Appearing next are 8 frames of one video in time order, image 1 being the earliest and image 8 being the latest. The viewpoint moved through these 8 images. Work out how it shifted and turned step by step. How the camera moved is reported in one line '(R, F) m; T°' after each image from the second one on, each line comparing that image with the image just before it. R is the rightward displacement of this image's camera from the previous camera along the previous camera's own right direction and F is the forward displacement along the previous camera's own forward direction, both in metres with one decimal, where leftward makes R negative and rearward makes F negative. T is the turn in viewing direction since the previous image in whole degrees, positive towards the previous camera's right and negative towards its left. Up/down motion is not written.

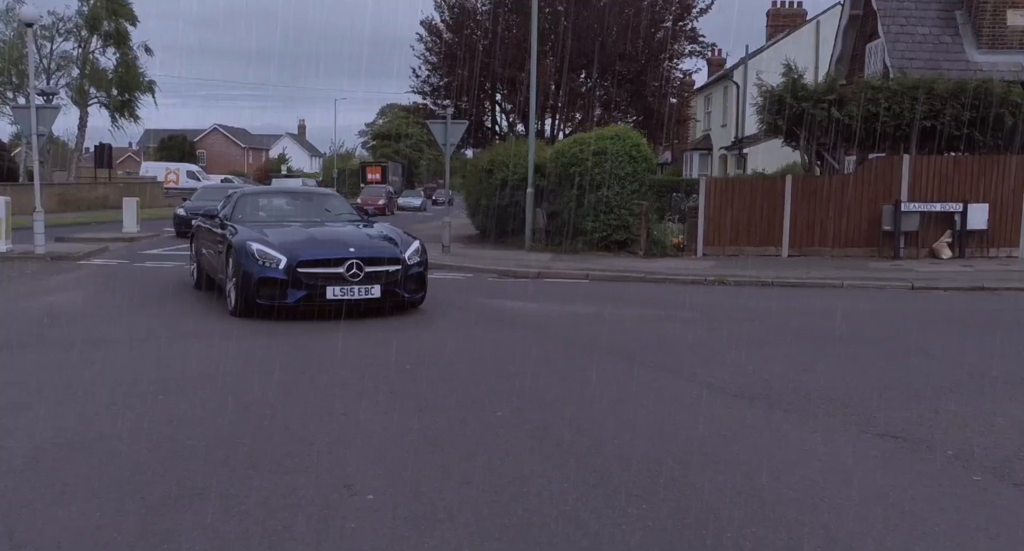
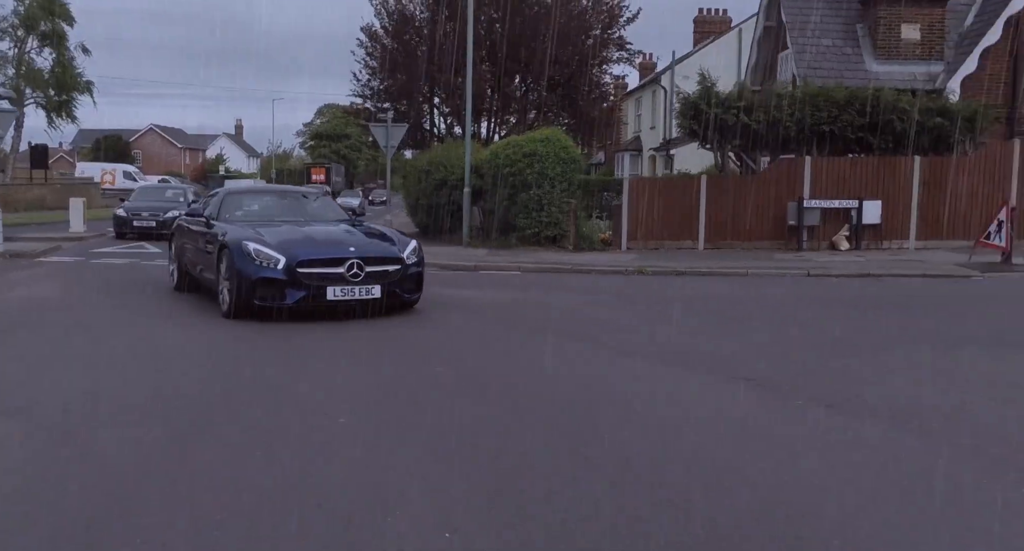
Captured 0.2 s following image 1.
(+0.7, -1.4) m; +2°
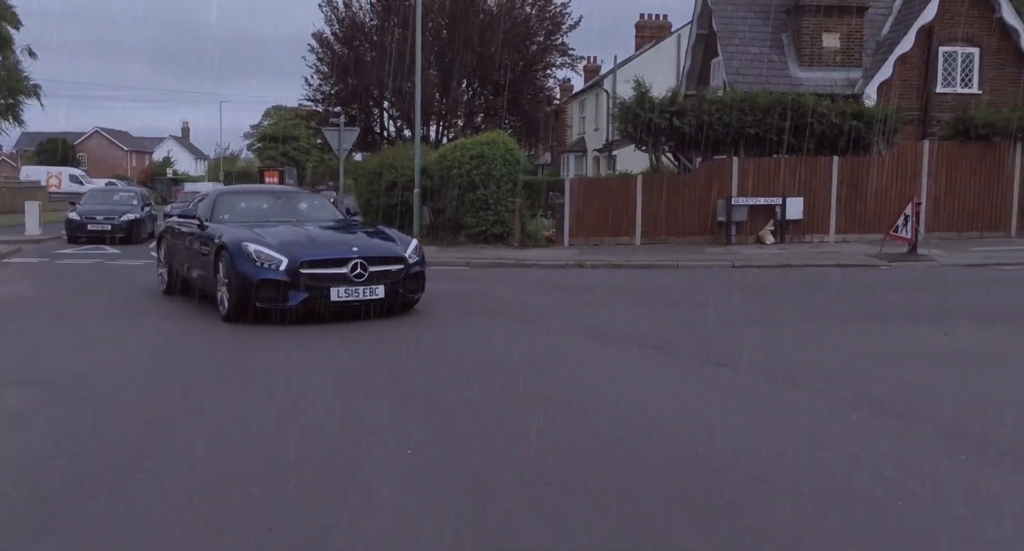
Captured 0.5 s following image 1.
(0.0, -1.0) m; +3°
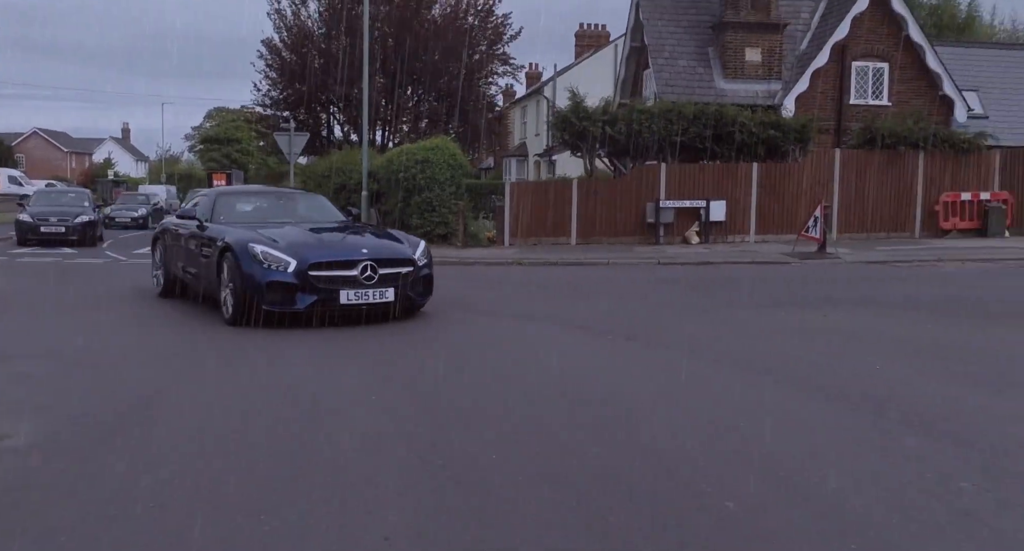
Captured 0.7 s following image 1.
(0.0, -1.1) m; +4°
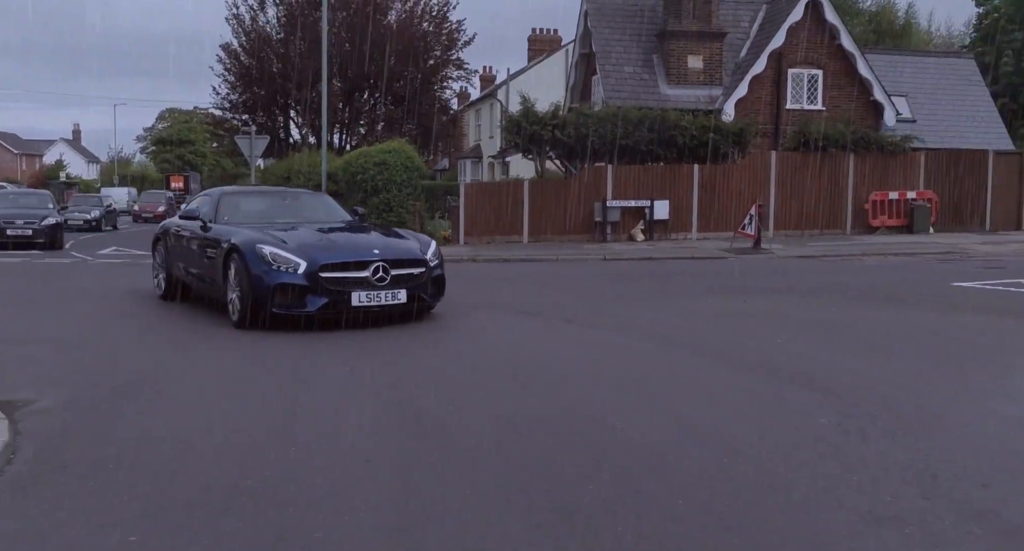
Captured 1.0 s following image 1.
(0.0, -0.9) m; +3°
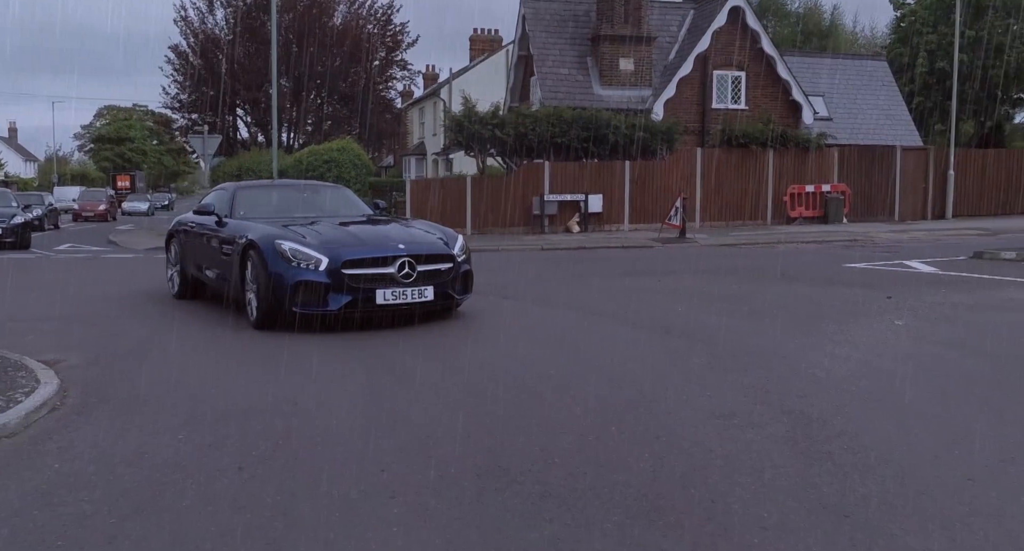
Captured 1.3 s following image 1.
(0.0, -1.4) m; +4°
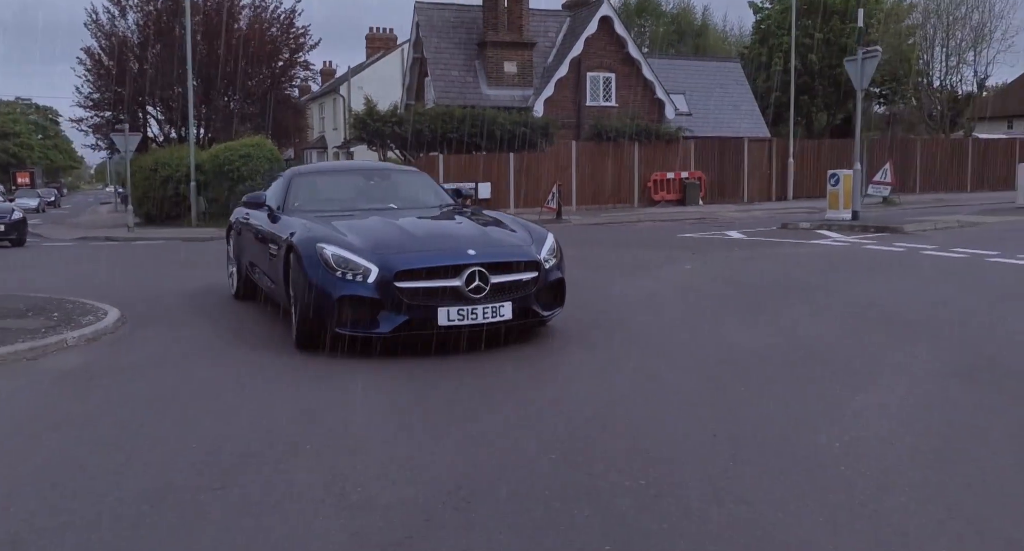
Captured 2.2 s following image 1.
(-0.1, -3.2) m; +7°
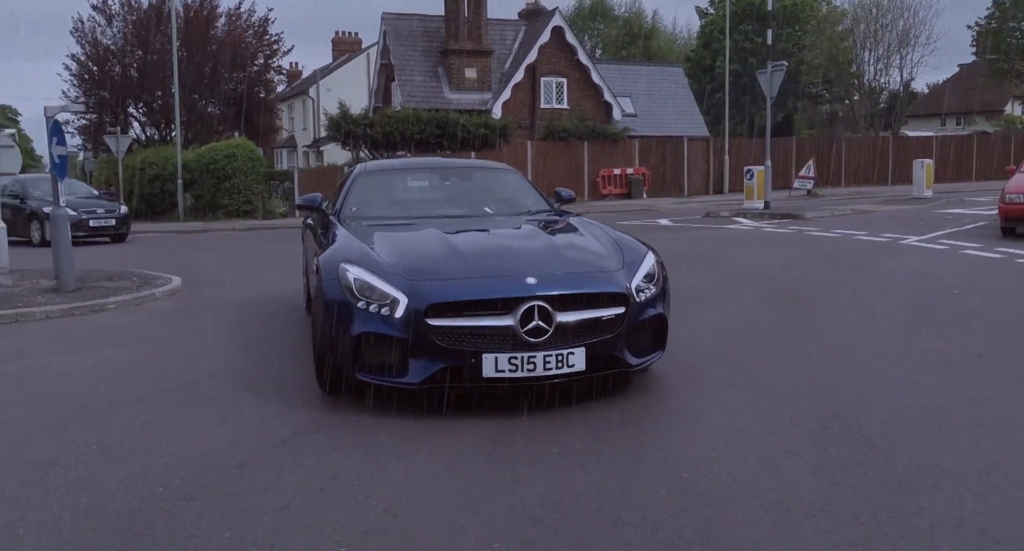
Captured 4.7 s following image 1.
(0.0, -2.9) m; +3°
